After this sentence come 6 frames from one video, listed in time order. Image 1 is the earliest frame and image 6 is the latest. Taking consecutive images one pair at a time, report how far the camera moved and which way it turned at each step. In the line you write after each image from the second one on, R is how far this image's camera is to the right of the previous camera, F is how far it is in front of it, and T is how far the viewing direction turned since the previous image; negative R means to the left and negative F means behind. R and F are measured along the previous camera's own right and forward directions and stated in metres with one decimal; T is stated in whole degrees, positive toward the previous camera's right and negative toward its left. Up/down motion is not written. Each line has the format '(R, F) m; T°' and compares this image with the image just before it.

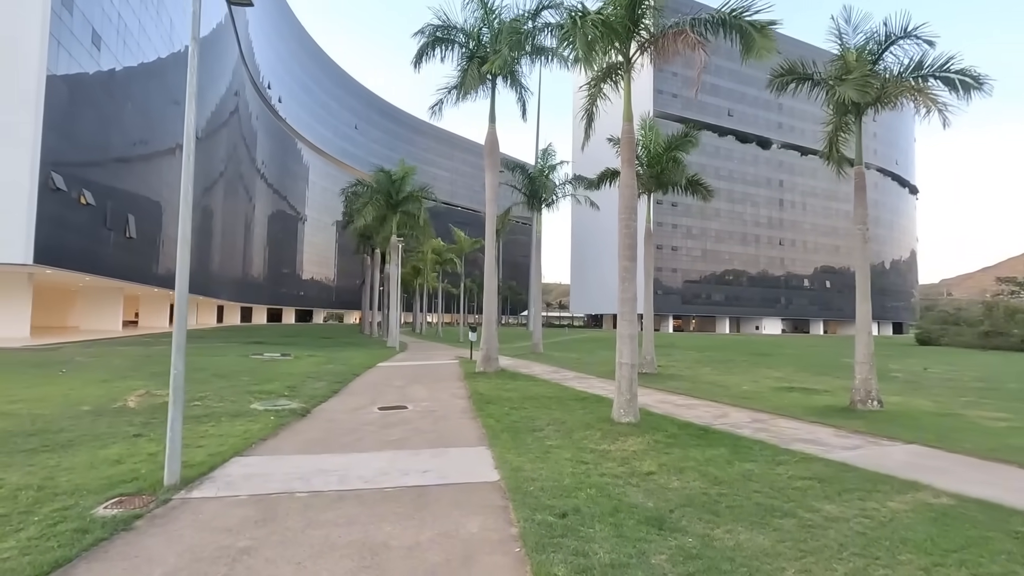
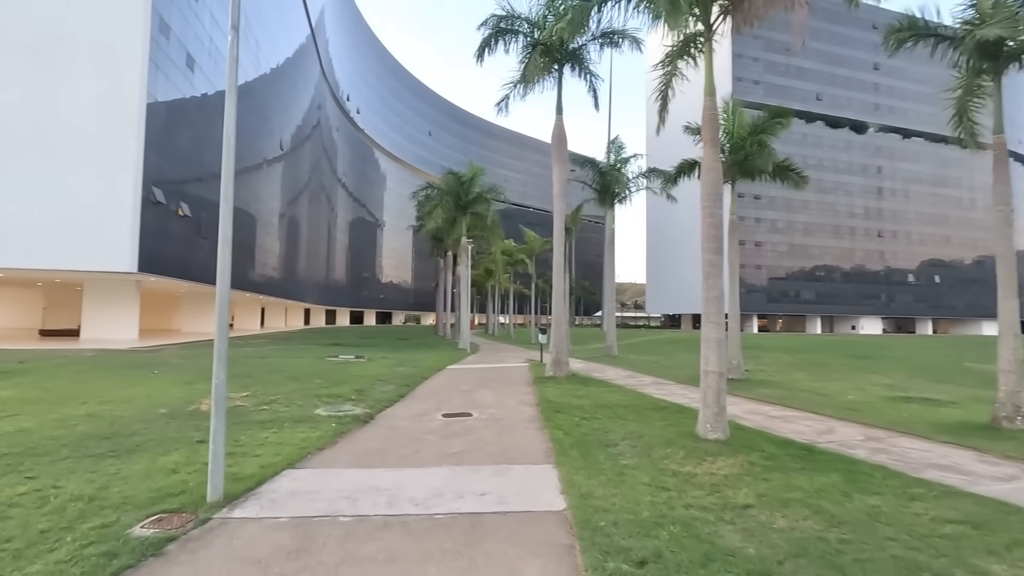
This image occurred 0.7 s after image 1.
(+0.1, +0.7) m; -8°
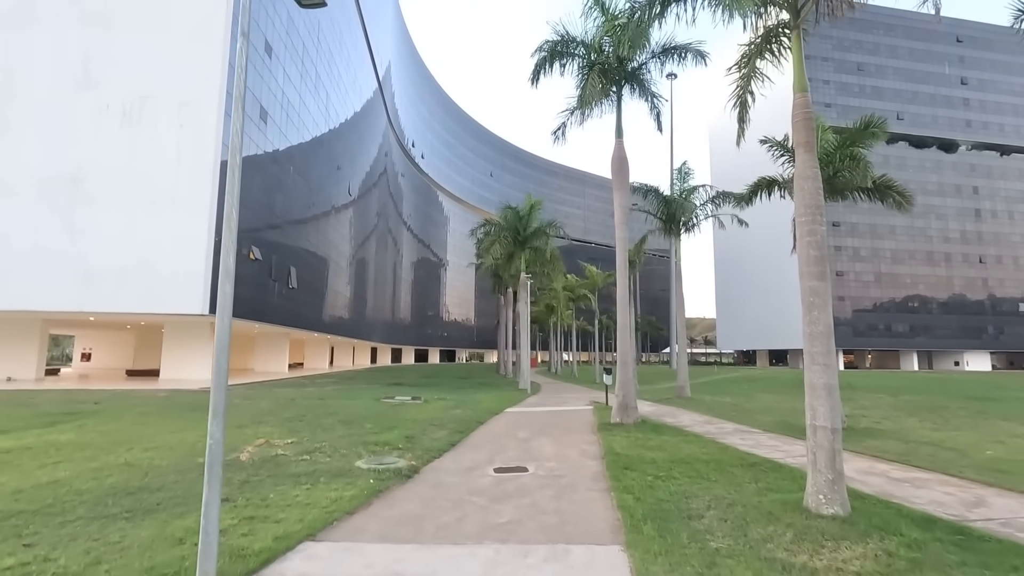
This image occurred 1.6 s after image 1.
(+0.1, +0.9) m; -7°
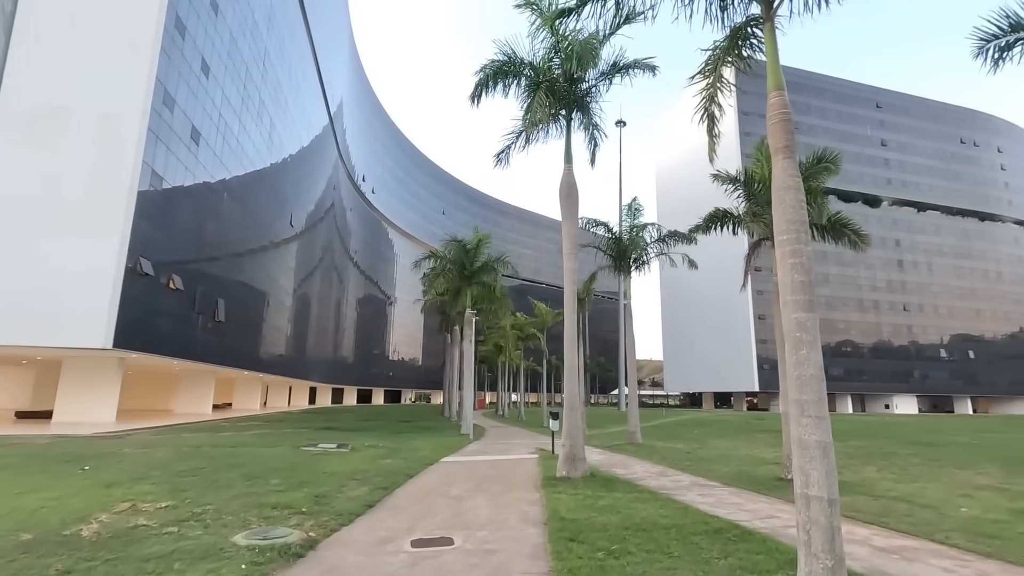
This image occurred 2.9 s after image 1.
(+0.3, +1.2) m; +5°
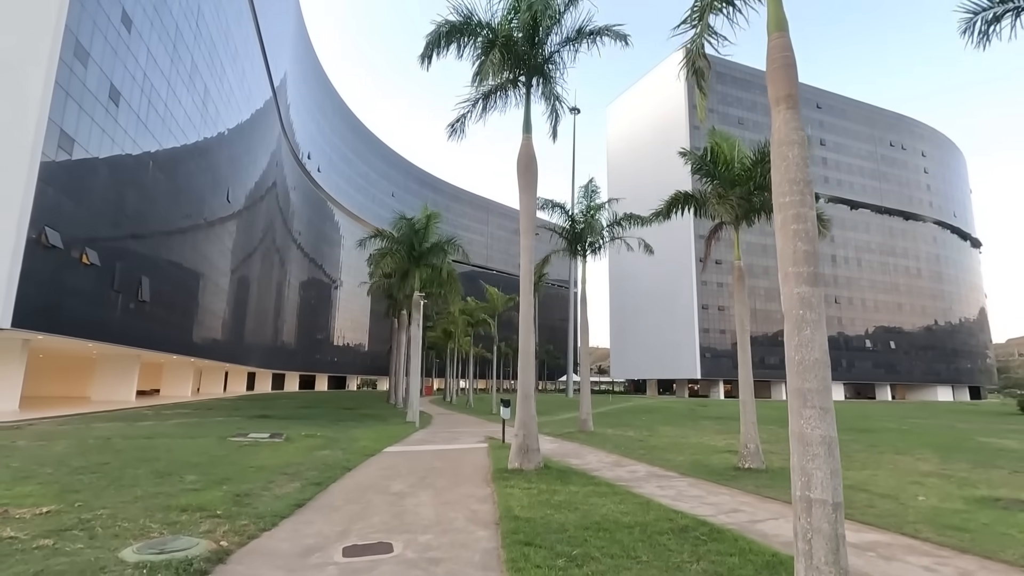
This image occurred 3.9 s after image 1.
(0.0, +0.8) m; +5°
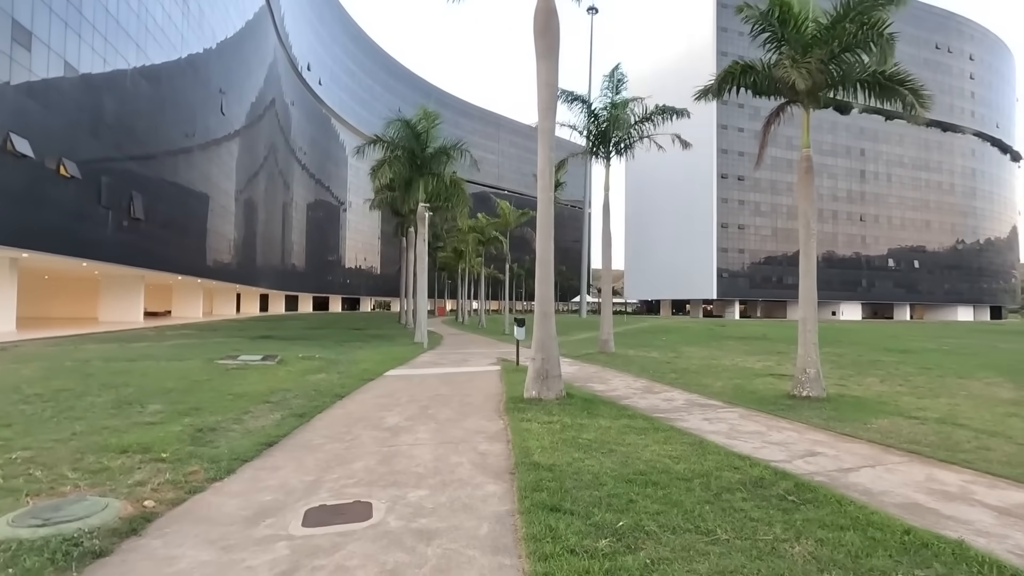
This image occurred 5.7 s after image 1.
(-0.1, +1.8) m; -1°
